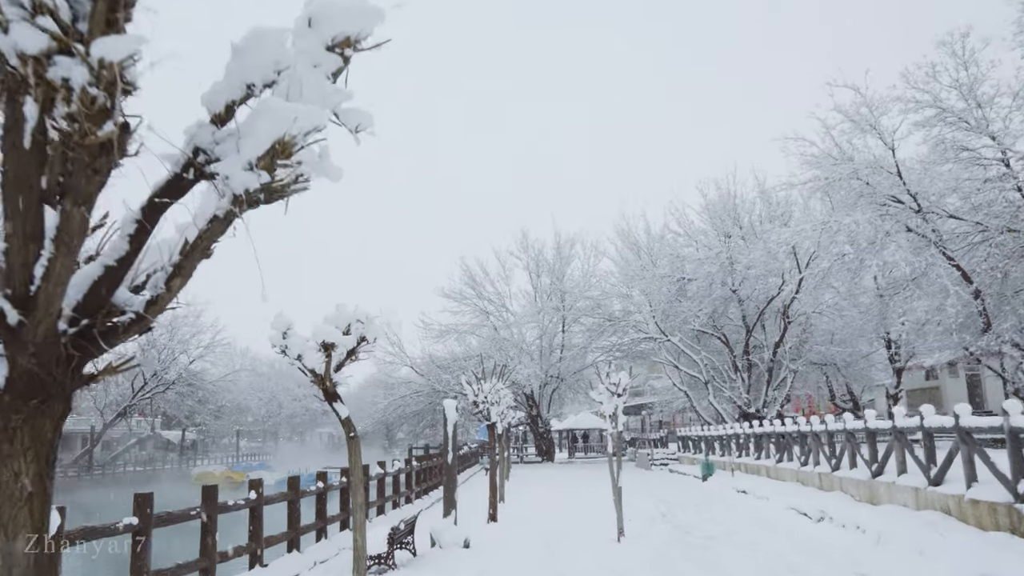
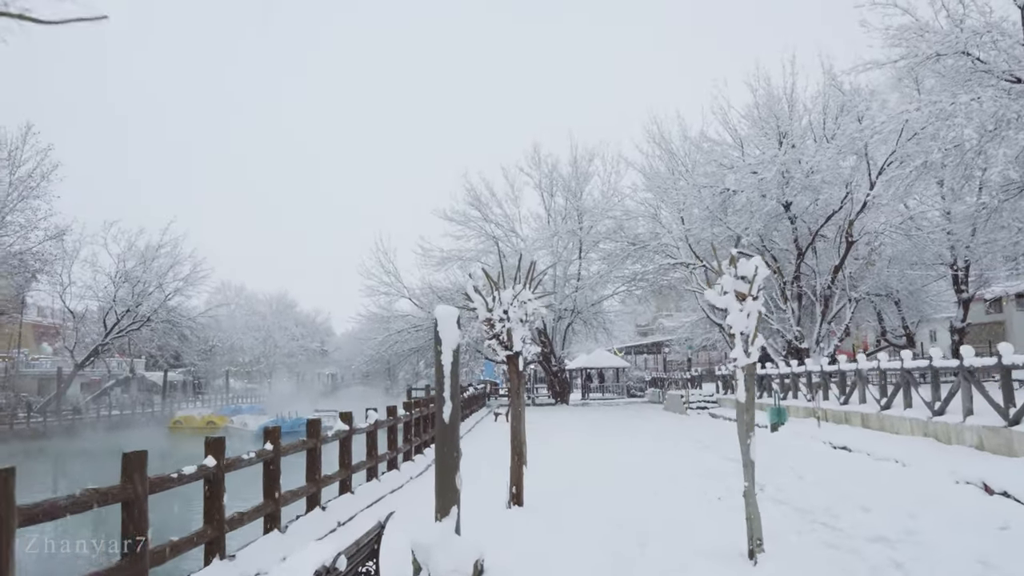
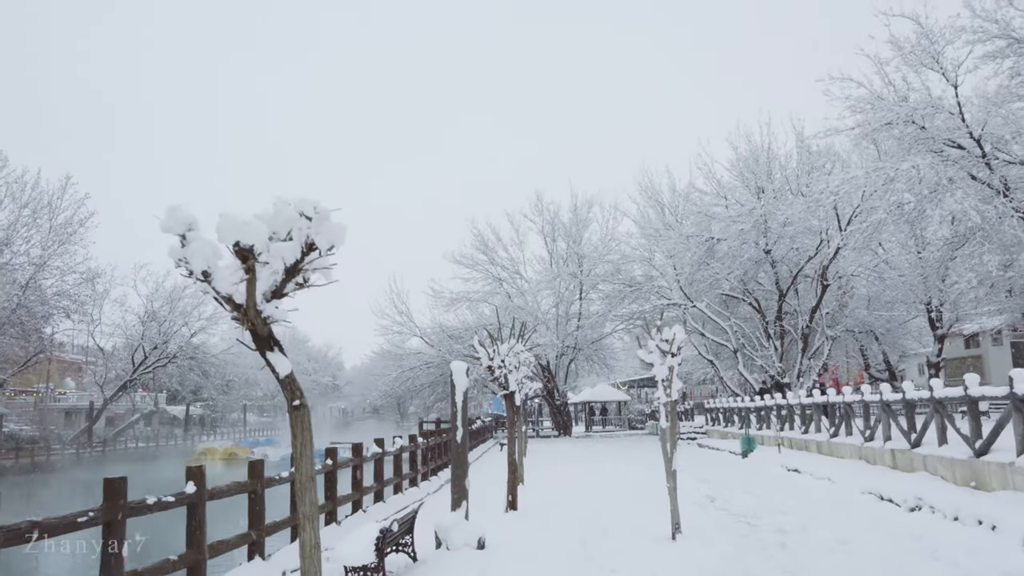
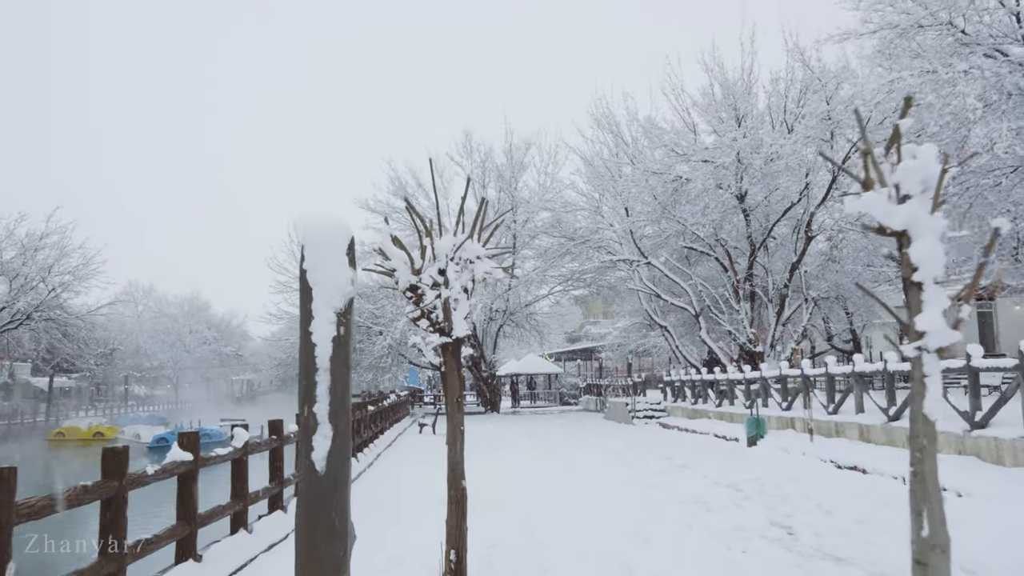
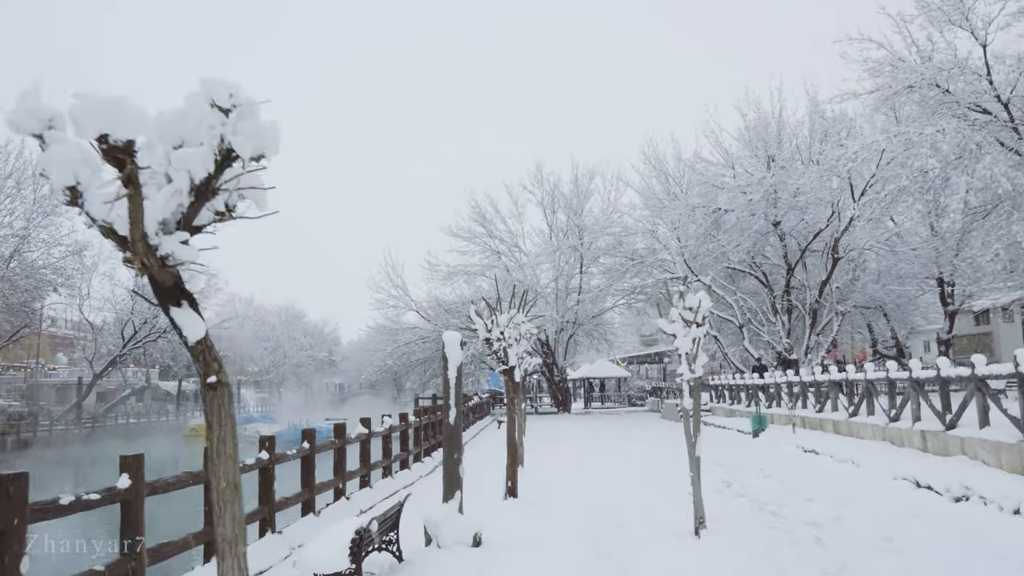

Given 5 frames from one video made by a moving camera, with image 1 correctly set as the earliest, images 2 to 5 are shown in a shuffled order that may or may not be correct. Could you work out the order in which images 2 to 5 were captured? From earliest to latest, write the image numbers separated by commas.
3, 5, 2, 4
